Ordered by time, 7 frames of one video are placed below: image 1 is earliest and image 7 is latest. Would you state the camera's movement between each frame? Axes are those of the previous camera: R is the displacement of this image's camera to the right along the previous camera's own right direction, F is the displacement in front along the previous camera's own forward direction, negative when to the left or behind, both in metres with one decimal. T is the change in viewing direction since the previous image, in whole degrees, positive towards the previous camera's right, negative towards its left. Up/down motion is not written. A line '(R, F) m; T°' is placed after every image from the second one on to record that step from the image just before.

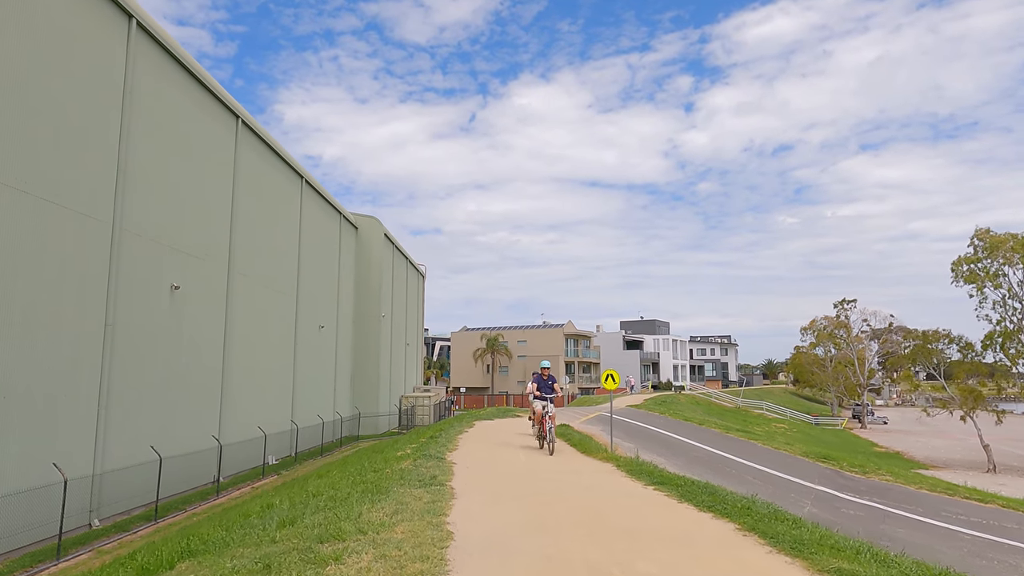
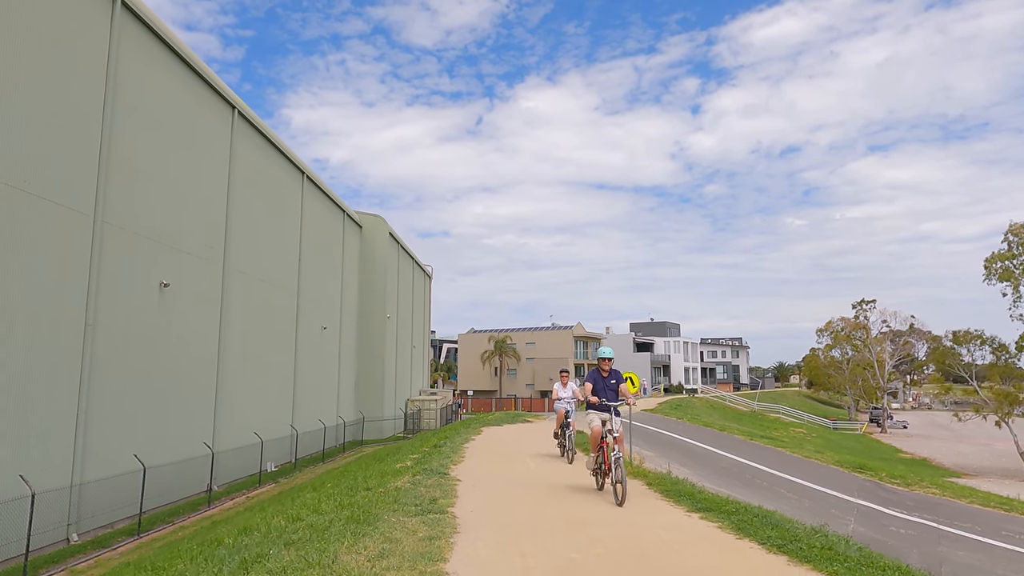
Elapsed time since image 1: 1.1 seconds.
(-0.1, +1.2) m; -1°
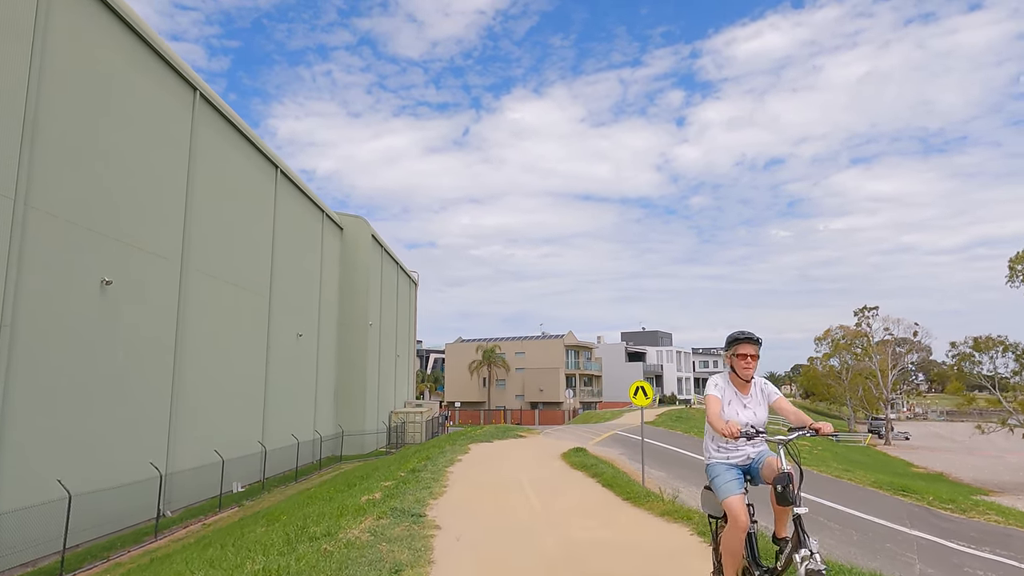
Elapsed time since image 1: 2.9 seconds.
(-0.1, +2.1) m; +1°
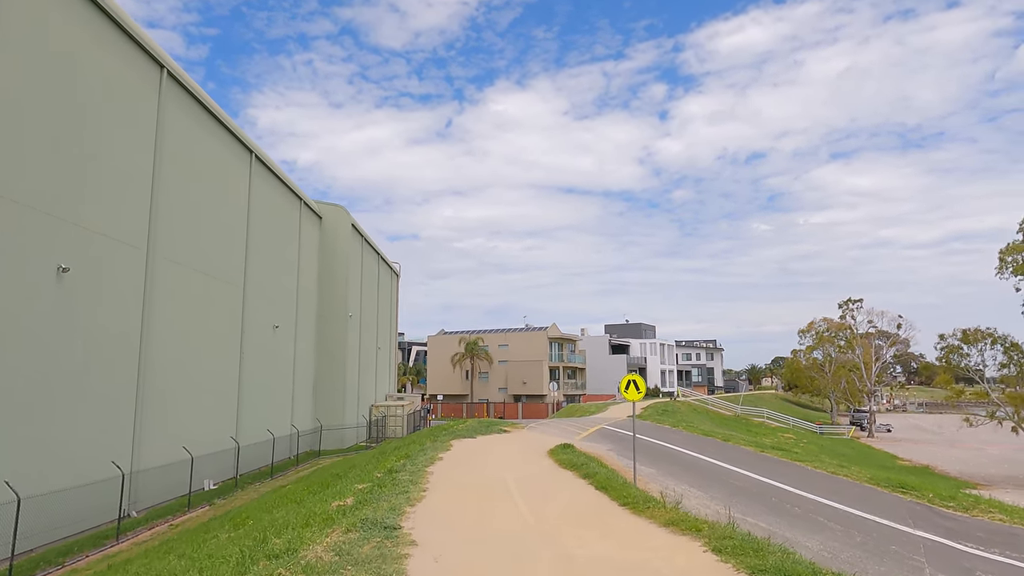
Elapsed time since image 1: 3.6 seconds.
(0.0, +0.8) m; +1°
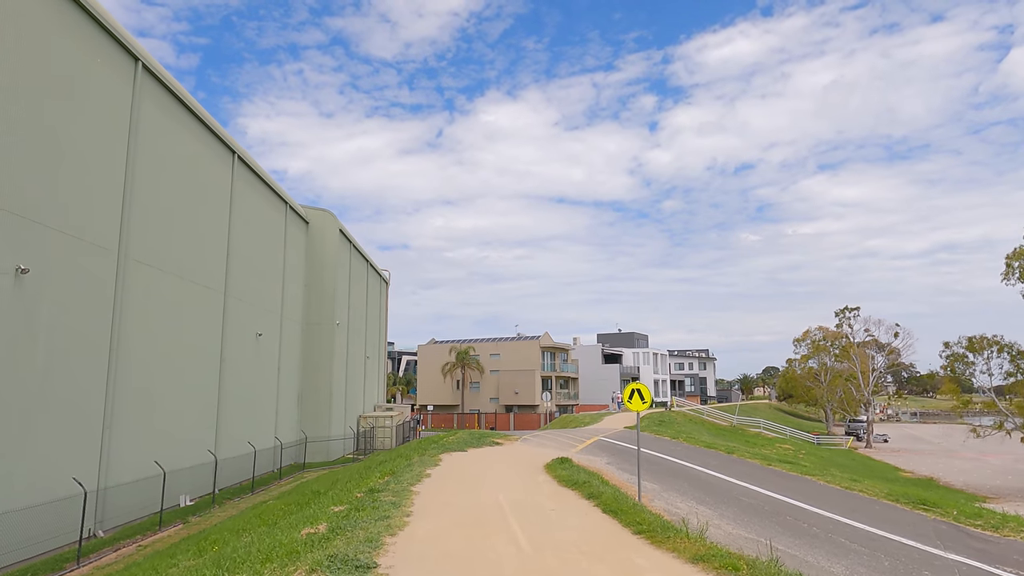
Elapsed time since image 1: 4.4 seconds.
(-0.1, +0.9) m; +1°
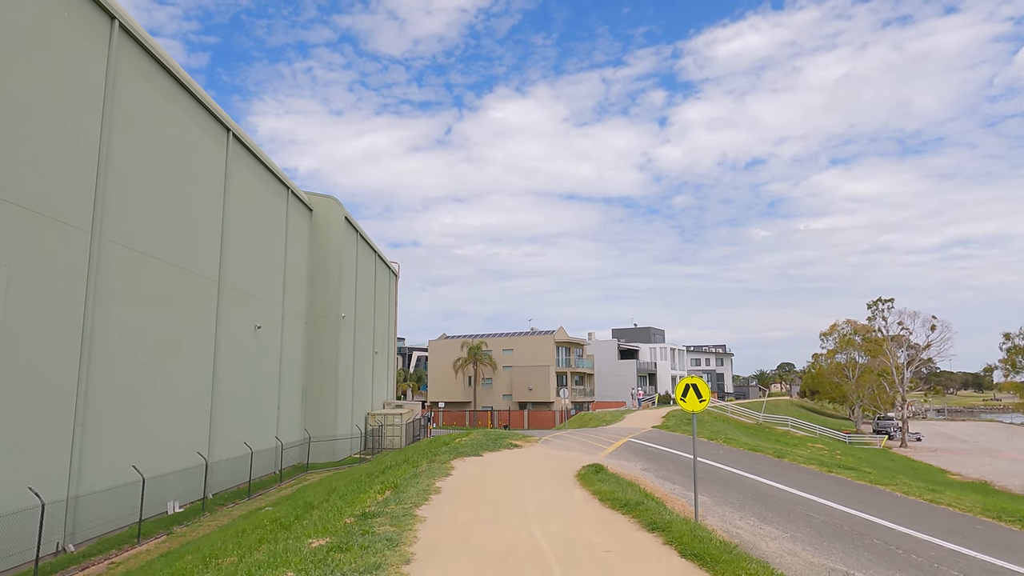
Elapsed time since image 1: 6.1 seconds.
(-0.3, +2.1) m; -1°
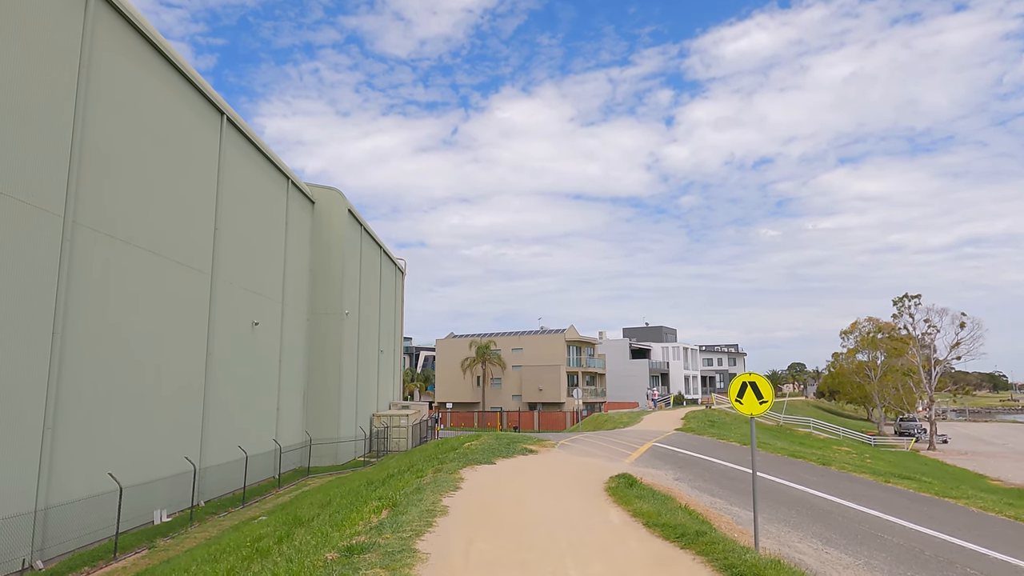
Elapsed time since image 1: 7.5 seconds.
(-0.2, +1.6) m; -1°
